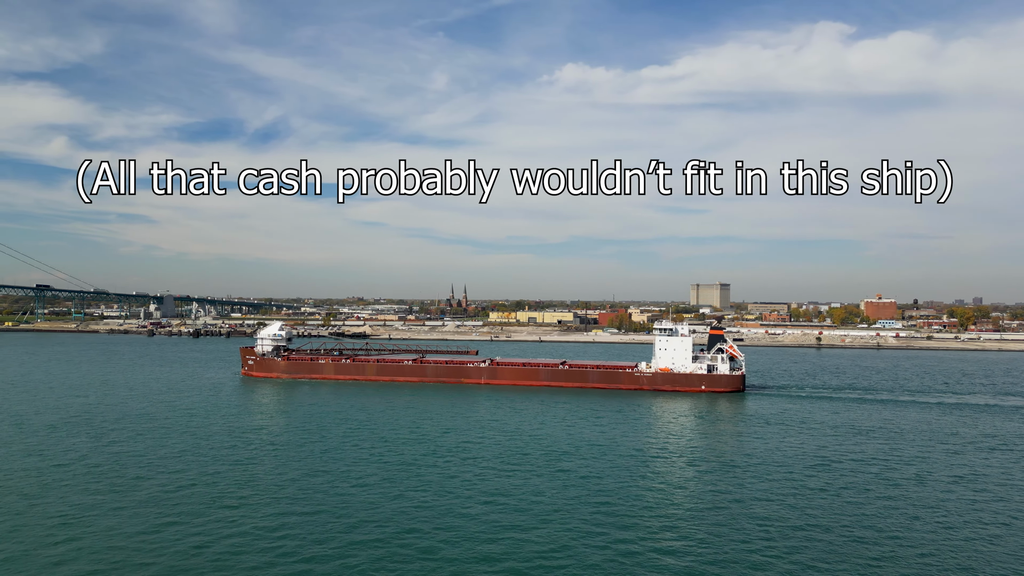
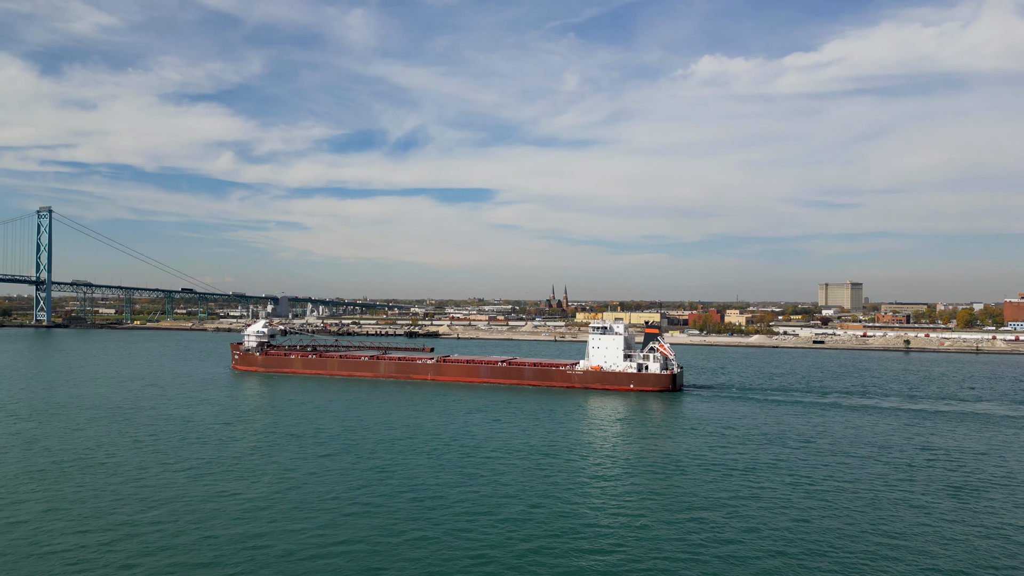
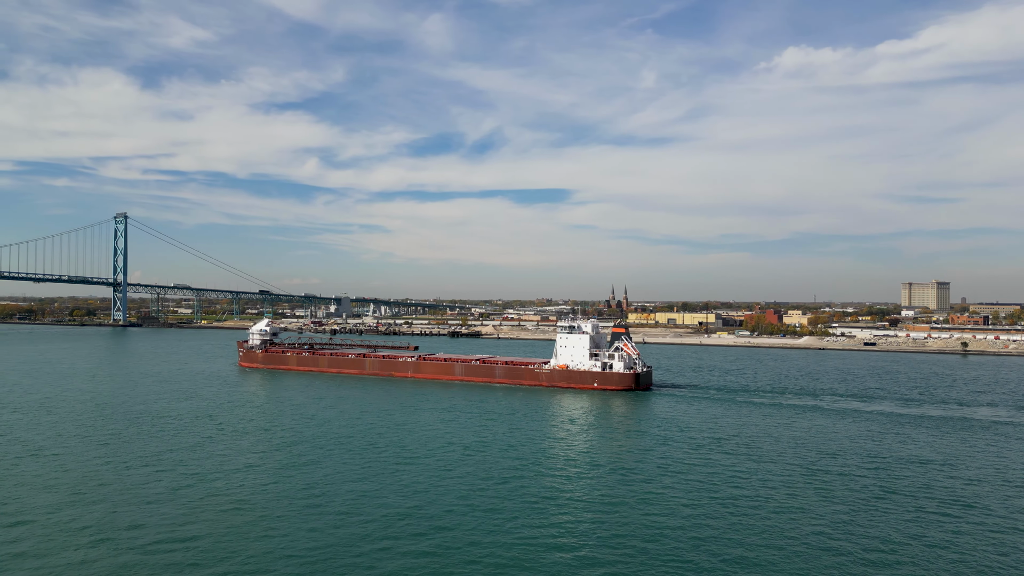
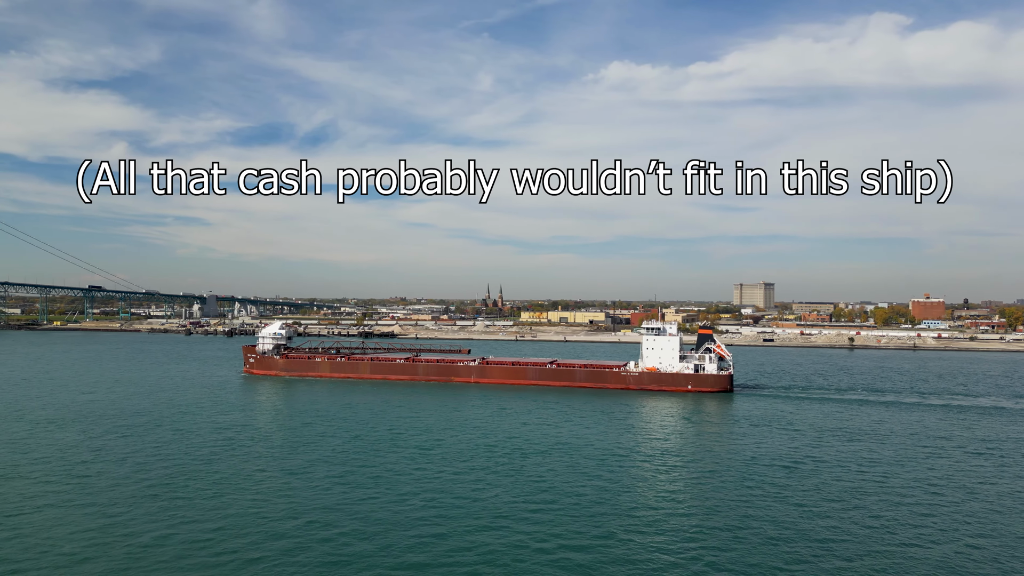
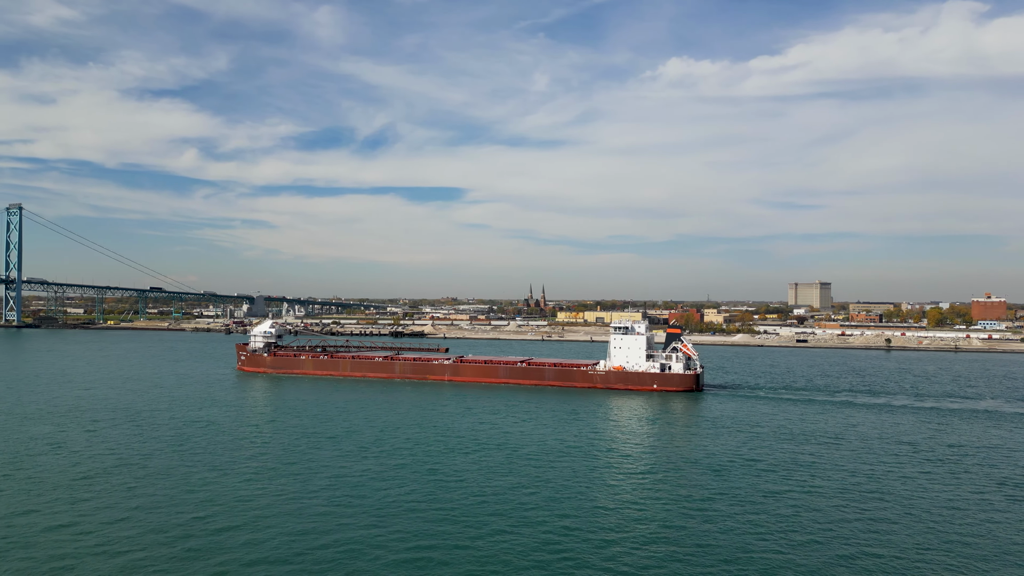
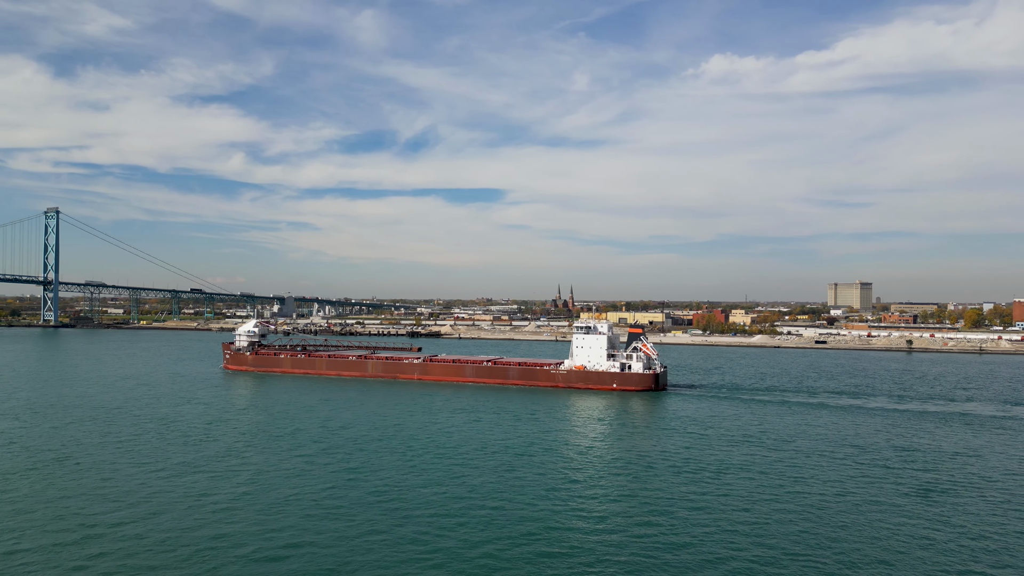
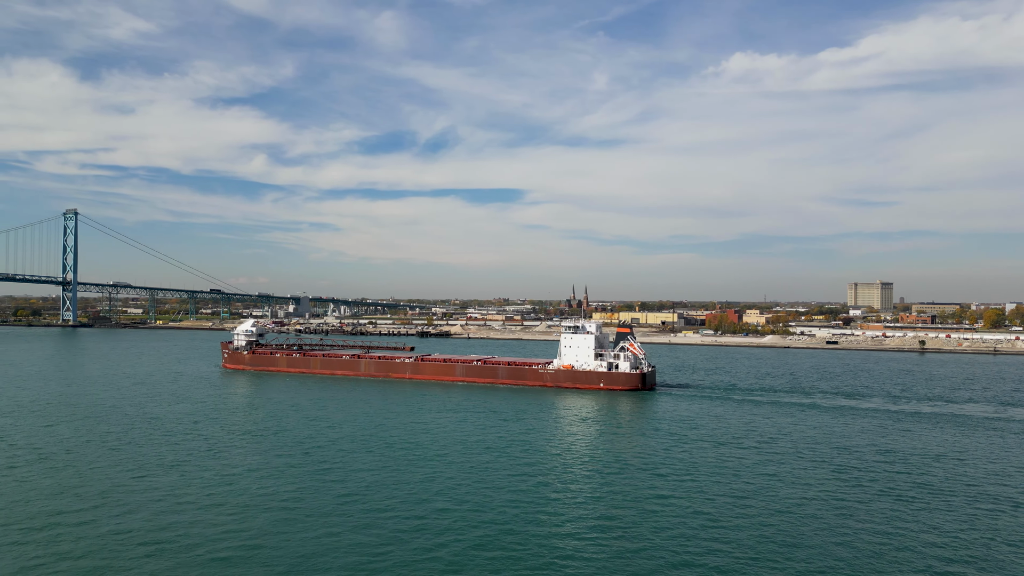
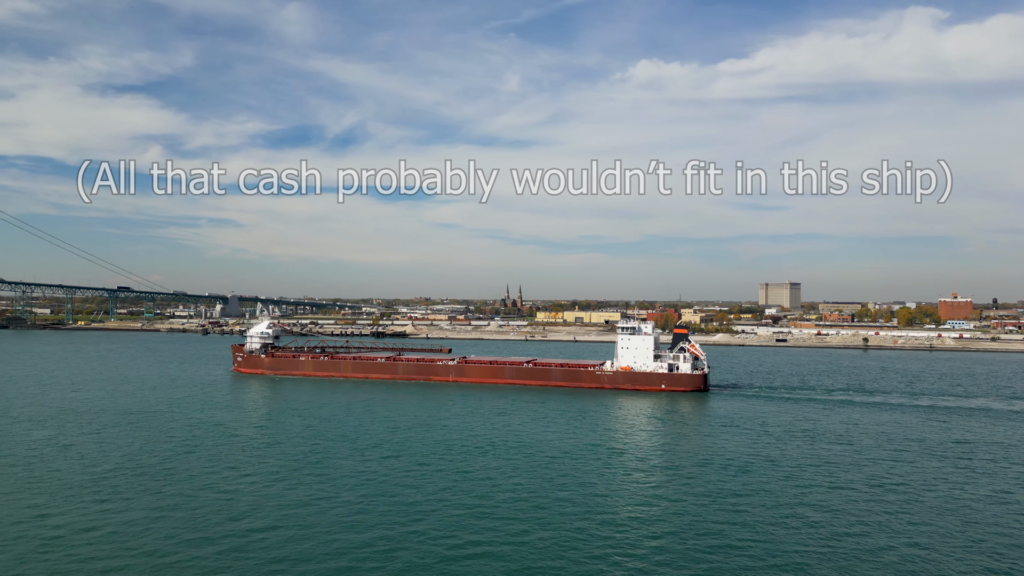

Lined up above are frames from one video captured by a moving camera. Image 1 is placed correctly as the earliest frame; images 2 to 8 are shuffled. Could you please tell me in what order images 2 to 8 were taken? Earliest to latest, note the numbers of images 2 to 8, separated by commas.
4, 8, 5, 2, 6, 7, 3
